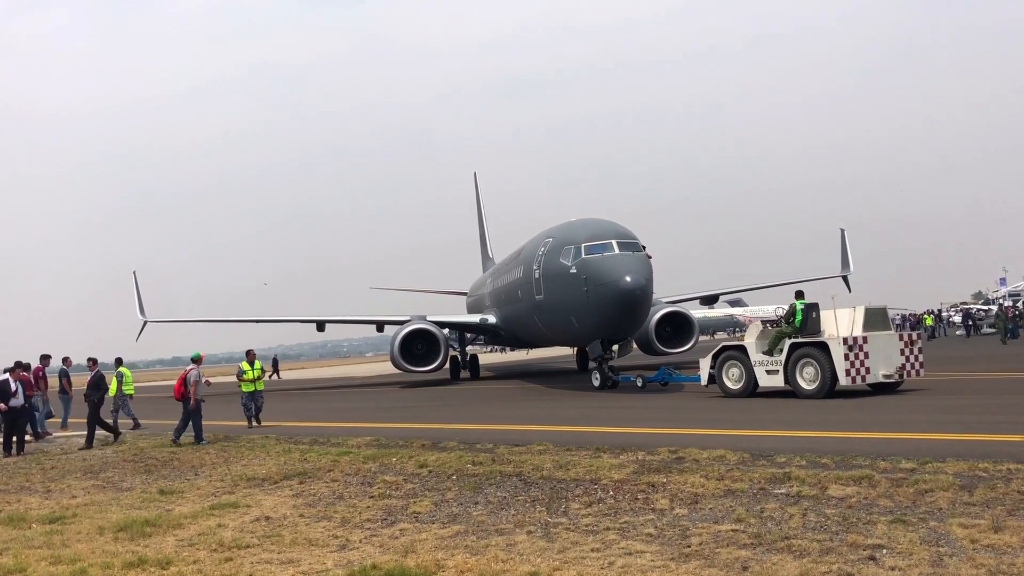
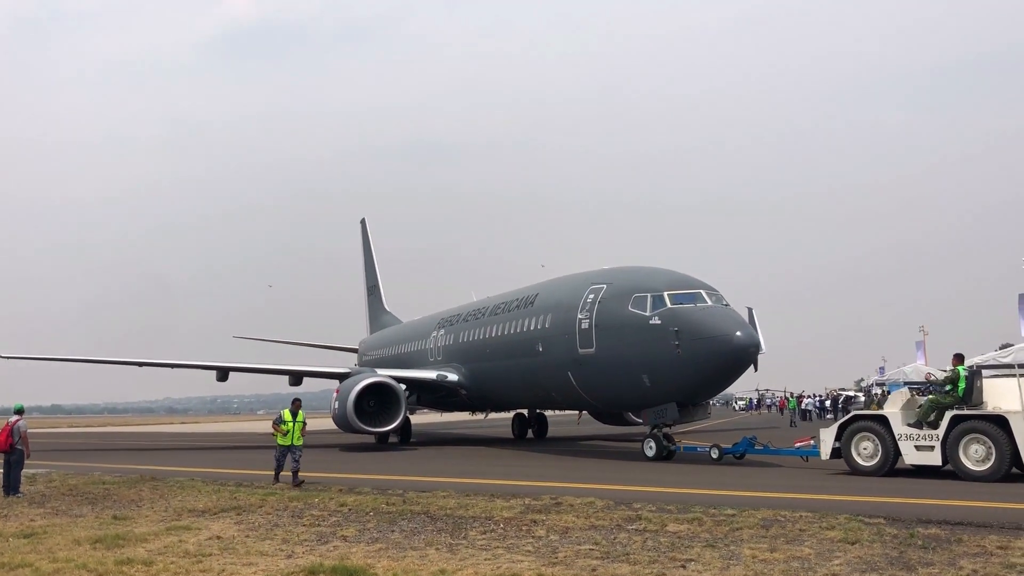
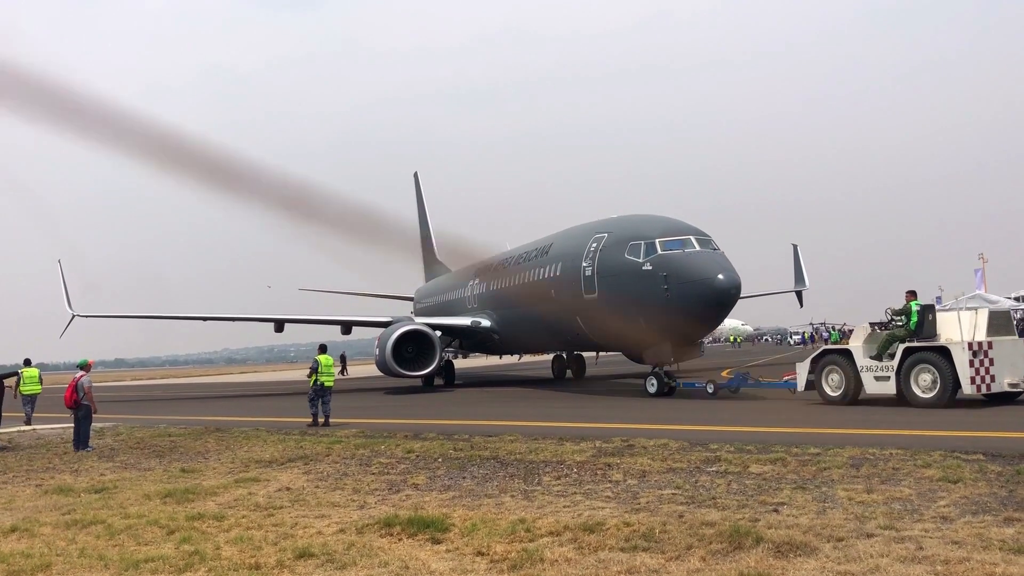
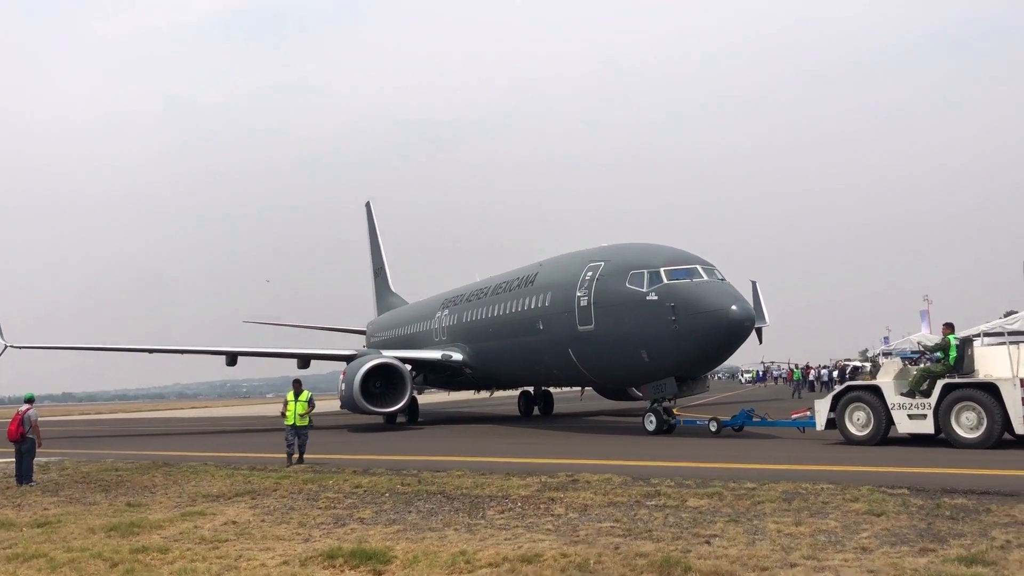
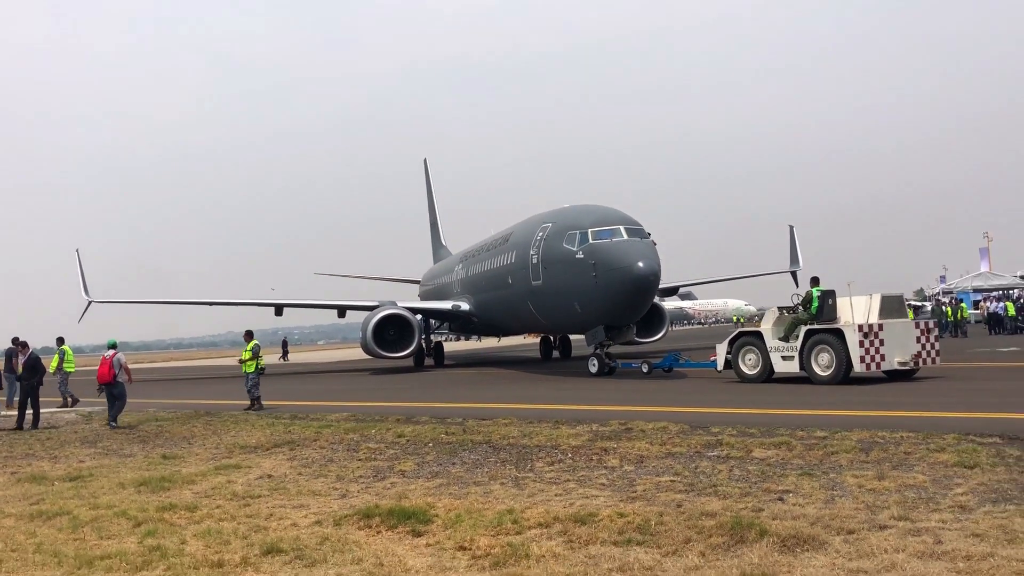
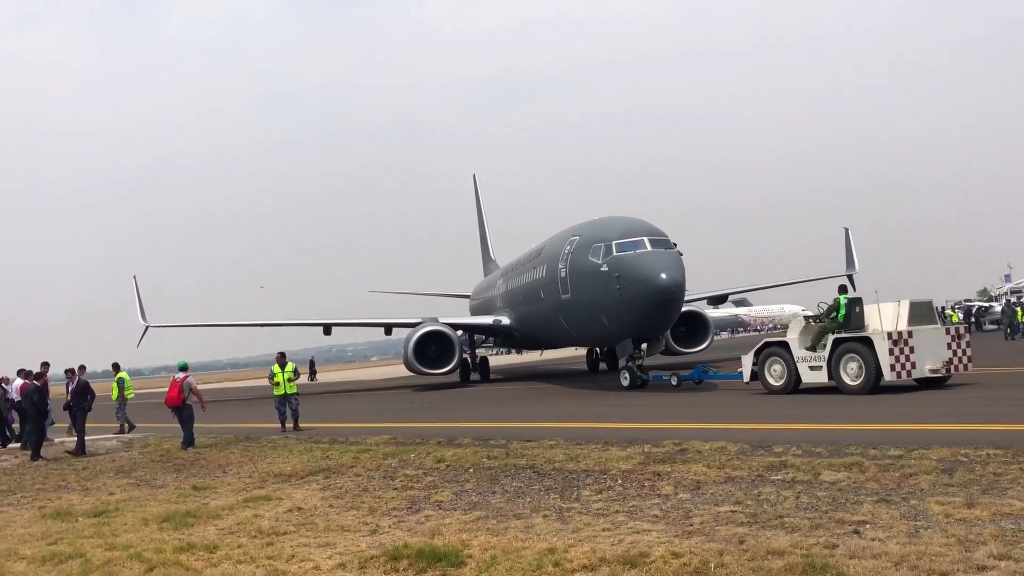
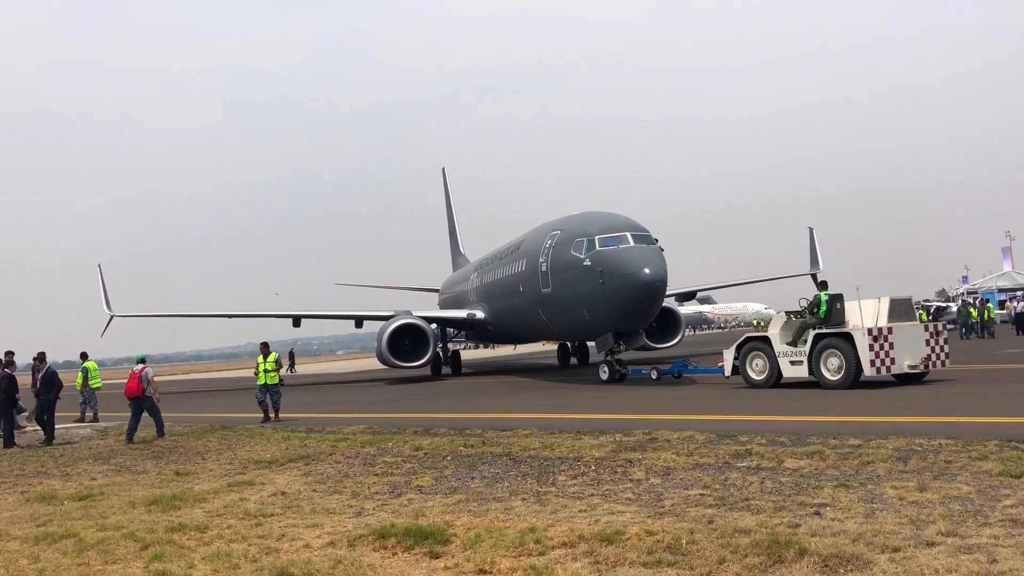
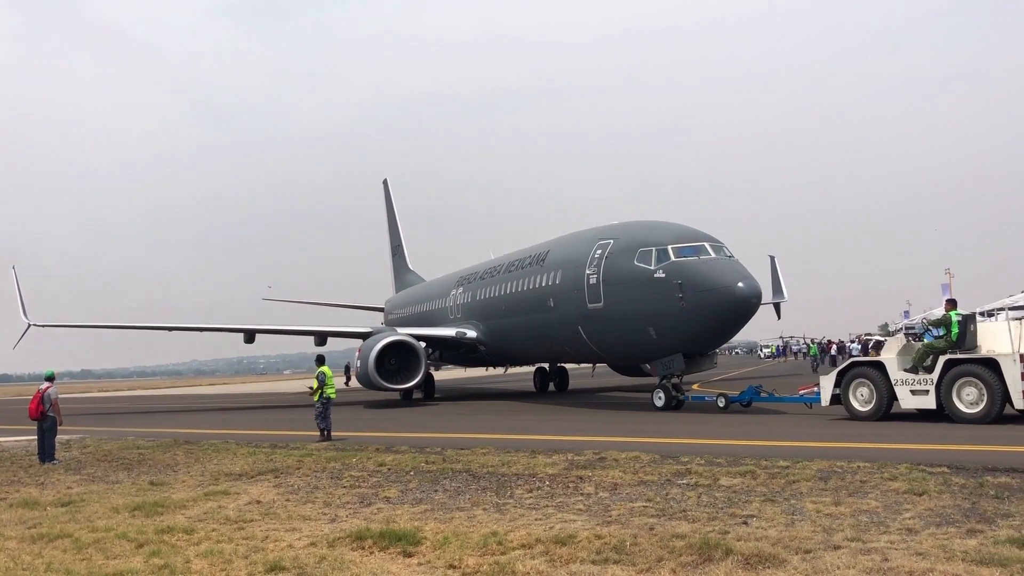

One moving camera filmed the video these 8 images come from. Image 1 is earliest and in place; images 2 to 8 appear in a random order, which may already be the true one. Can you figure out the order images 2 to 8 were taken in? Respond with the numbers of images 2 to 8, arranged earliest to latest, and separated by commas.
6, 7, 5, 3, 8, 4, 2
